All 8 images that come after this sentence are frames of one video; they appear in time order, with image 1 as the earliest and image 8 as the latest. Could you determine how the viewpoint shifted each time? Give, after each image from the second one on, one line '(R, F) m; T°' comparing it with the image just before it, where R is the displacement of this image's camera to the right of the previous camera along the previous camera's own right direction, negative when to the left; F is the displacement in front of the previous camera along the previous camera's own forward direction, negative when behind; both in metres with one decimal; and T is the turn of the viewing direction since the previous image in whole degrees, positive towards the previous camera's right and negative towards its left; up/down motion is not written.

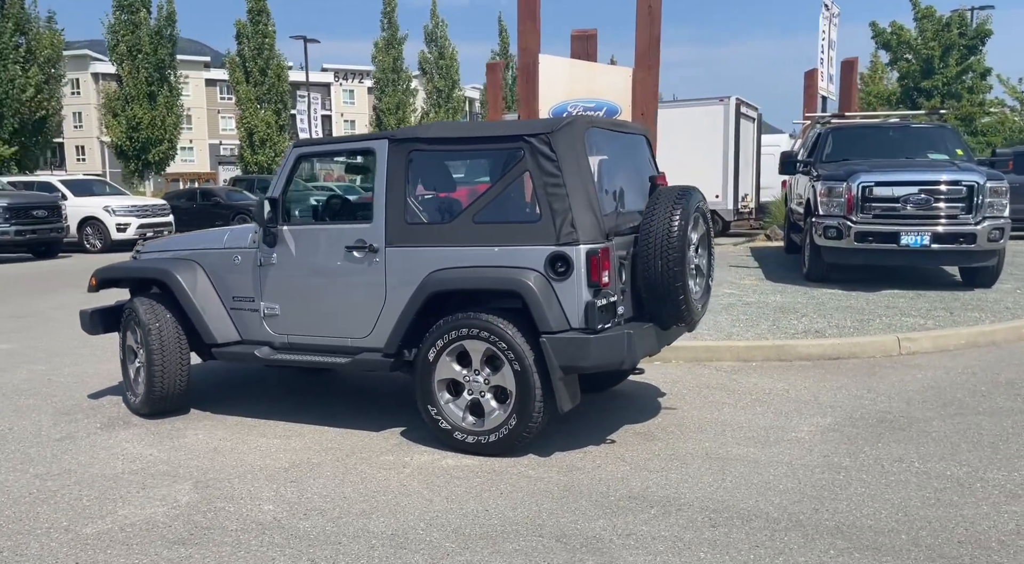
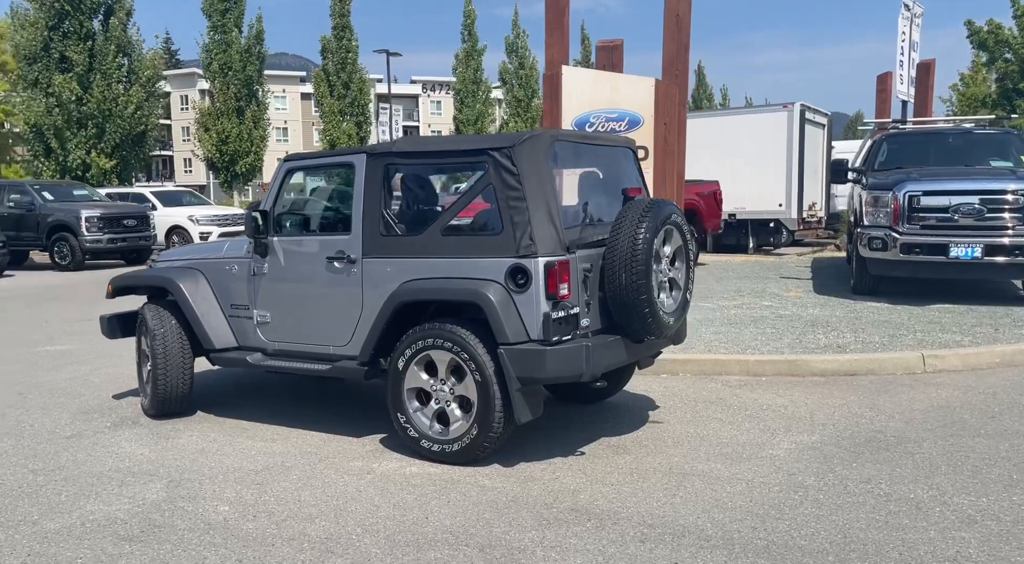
(+0.8, 0.0) m; -6°
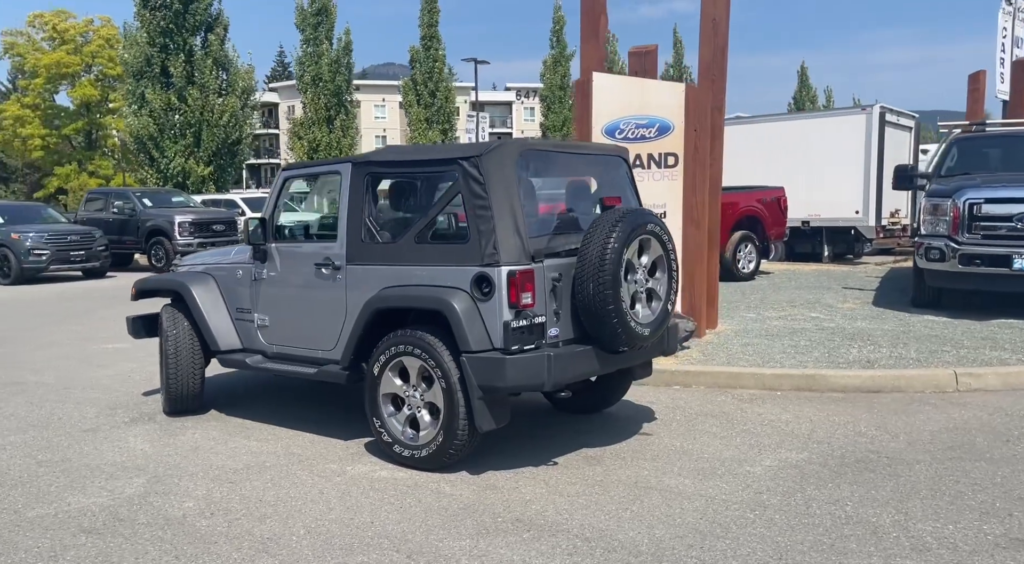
(+0.8, 0.0) m; -6°
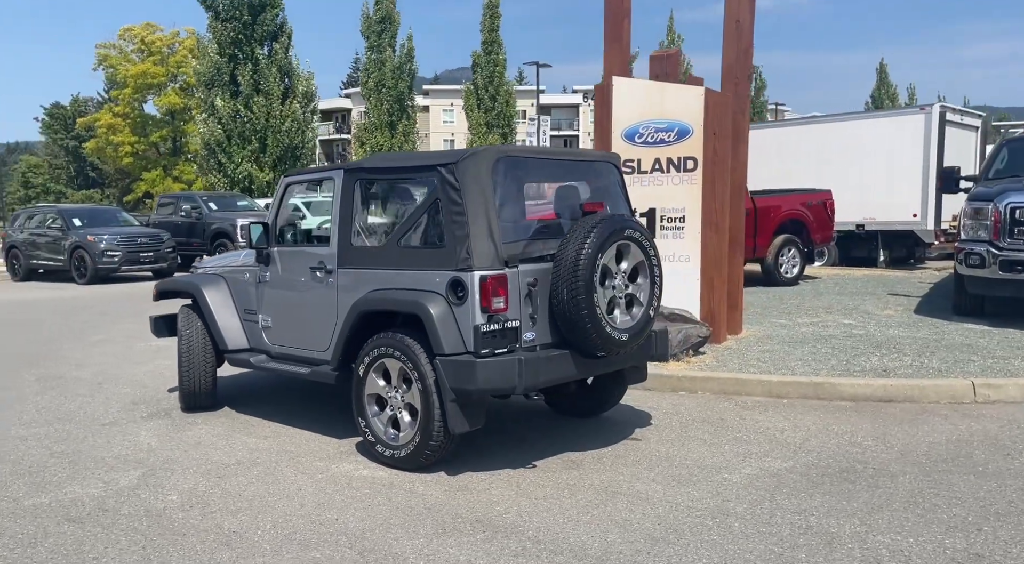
(+0.6, -0.1) m; -5°
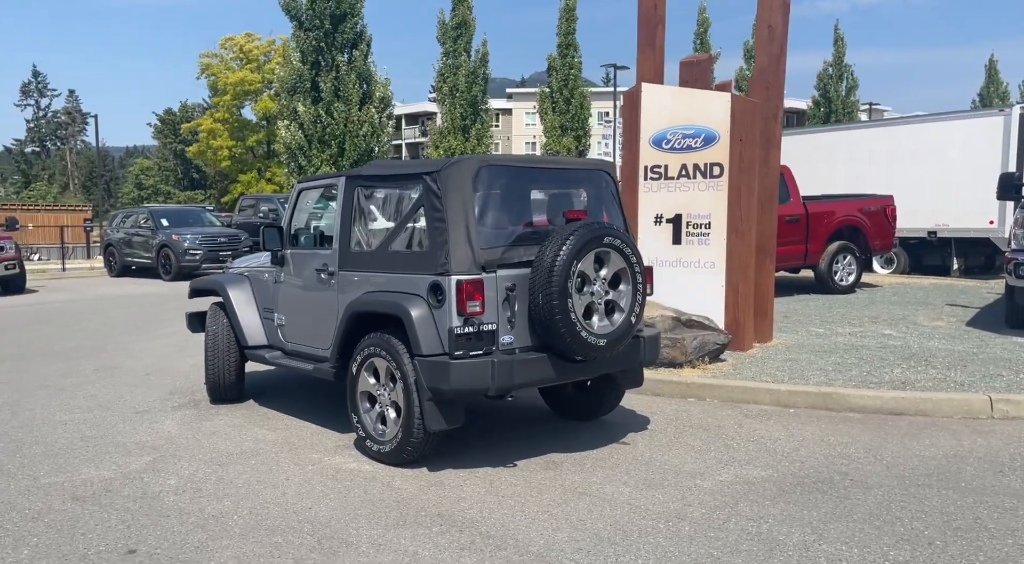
(+0.7, -0.1) m; -6°
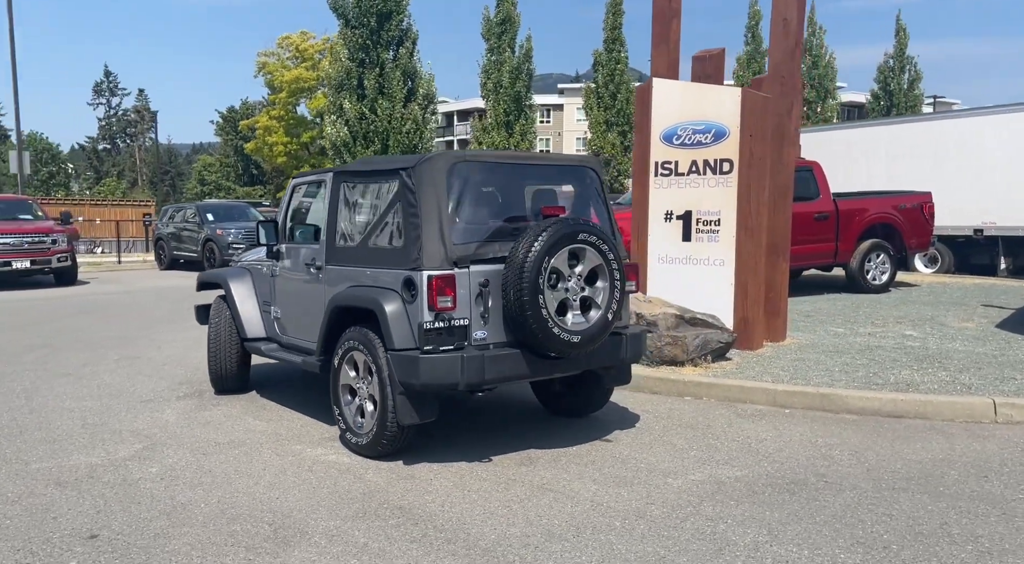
(+0.5, 0.0) m; -4°
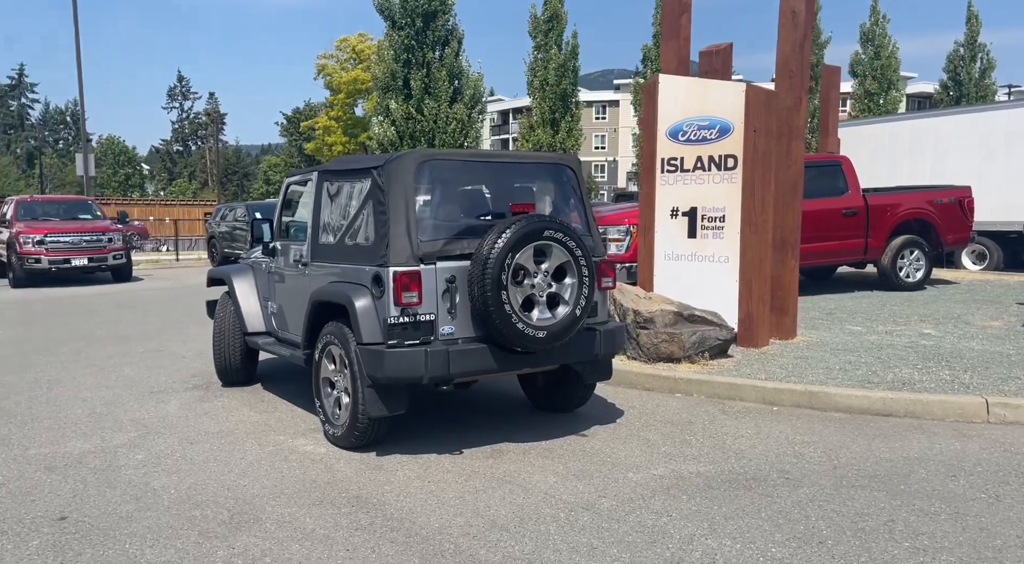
(+0.6, -0.1) m; -4°
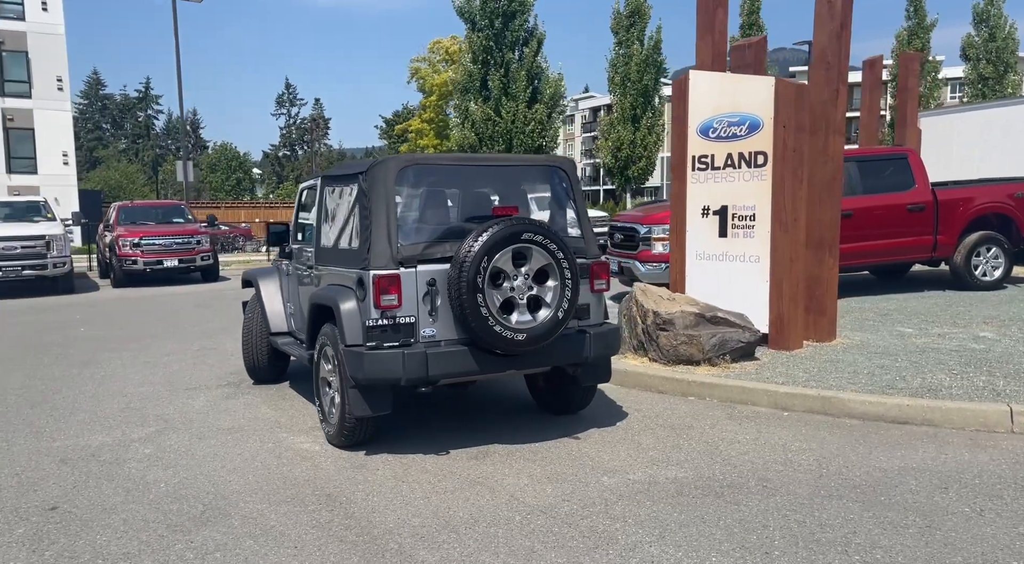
(+0.8, 0.0) m; -7°
